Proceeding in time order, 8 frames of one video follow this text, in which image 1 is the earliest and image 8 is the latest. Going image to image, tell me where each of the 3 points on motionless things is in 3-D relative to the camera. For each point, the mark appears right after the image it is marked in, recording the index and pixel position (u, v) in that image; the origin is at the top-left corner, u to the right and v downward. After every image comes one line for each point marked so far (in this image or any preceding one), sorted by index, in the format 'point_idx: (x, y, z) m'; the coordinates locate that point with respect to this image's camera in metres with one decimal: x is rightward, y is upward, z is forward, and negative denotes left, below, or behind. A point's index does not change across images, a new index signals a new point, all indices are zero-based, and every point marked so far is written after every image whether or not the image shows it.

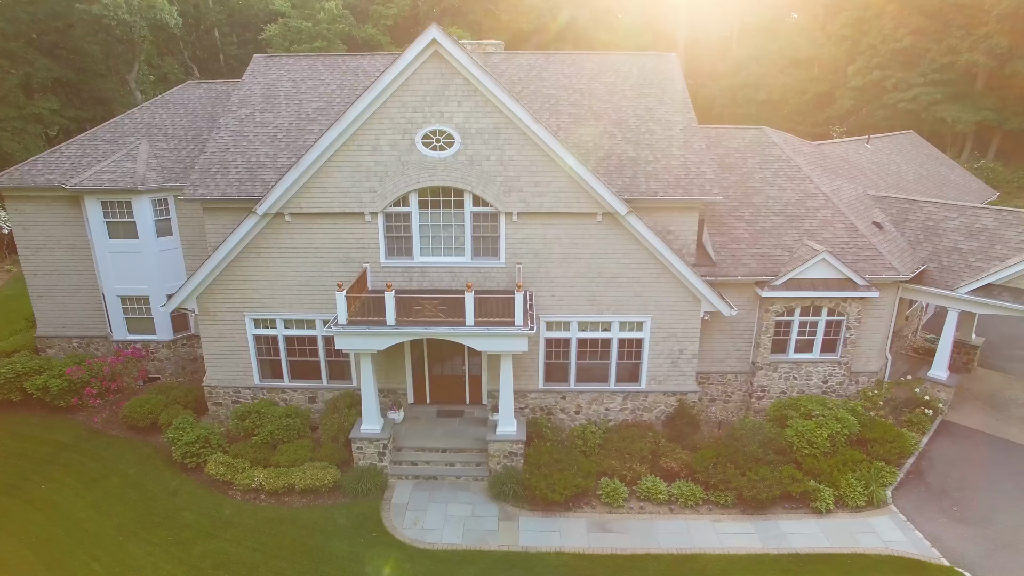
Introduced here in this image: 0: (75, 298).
0: (-12.8, -0.3, +16.9) m
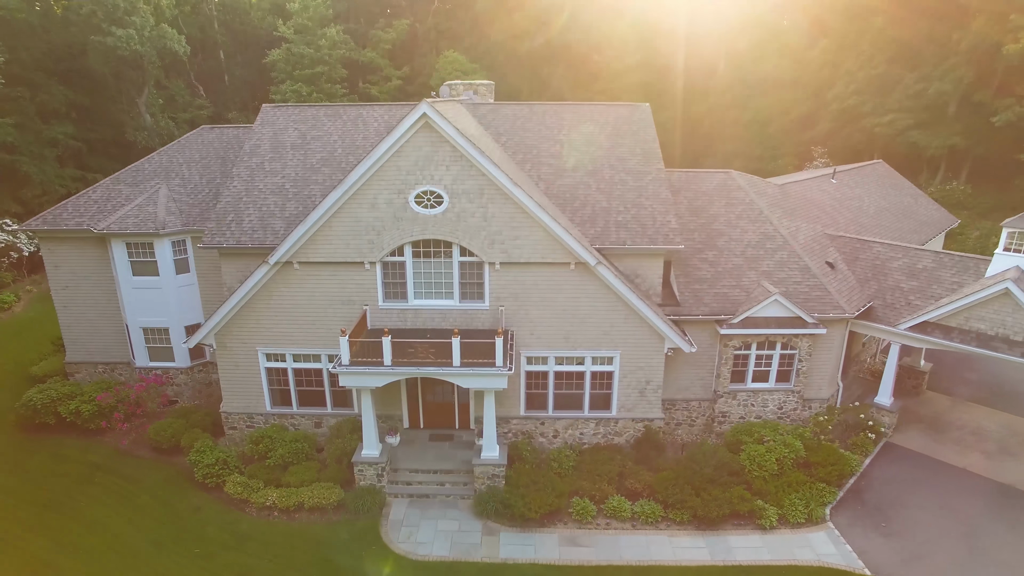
0: (-13.2, -1.3, +18.5) m
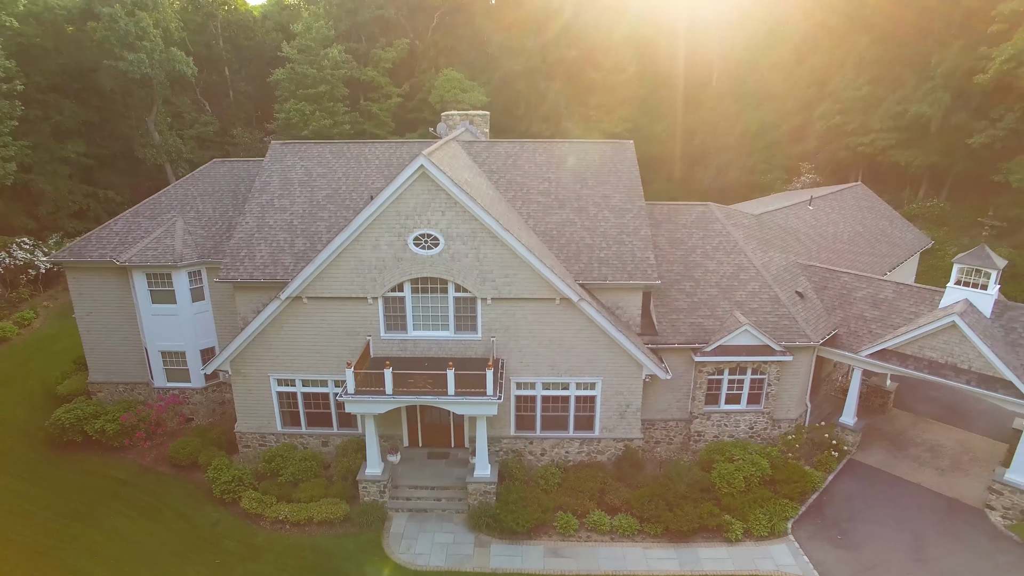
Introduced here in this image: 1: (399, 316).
0: (-13.5, -2.2, +19.9) m
1: (-3.1, -0.8, +16.0) m
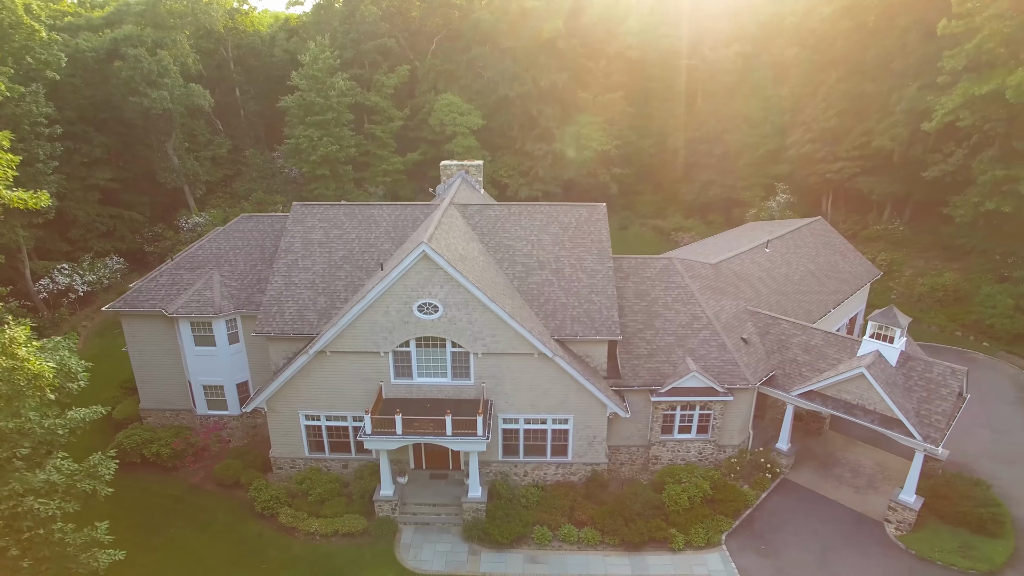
0: (-13.9, -3.9, +23.3) m
1: (-3.6, -2.6, +19.4) m
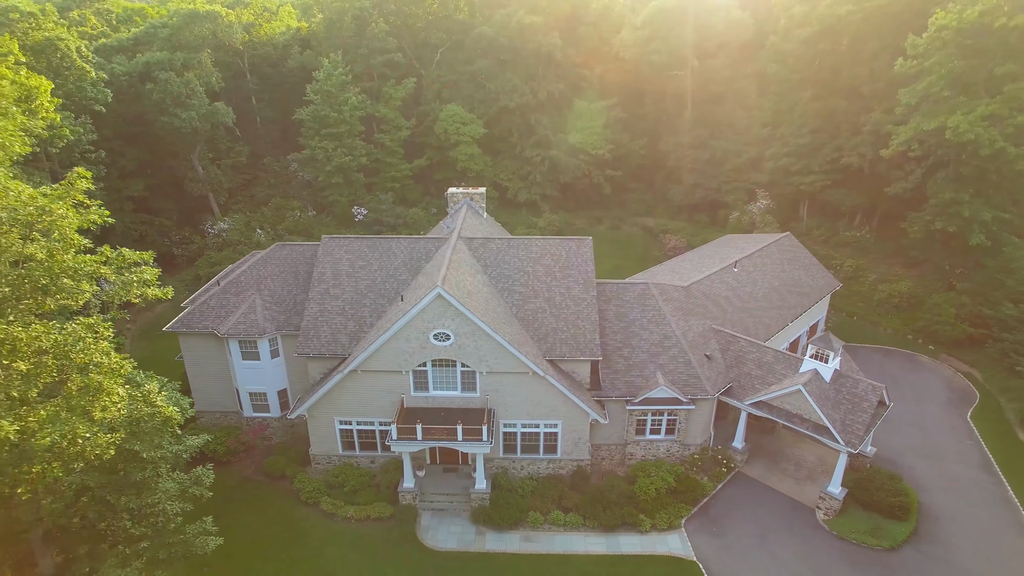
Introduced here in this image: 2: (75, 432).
0: (-14.0, -4.8, +27.5) m
1: (-3.6, -3.8, +23.5) m
2: (-9.0, -3.0, +12.0) m
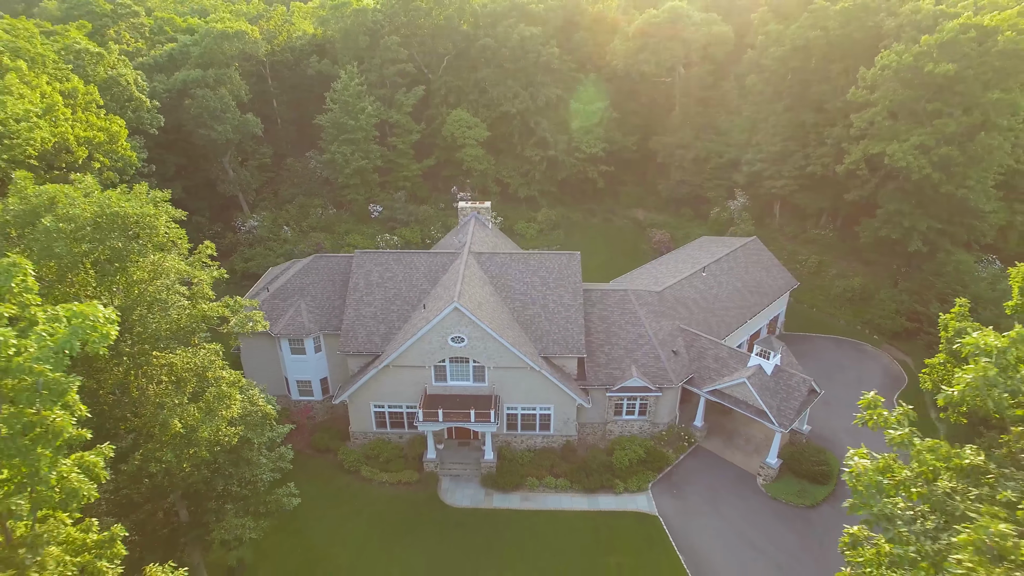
0: (-13.9, -5.2, +33.1) m
1: (-3.5, -4.3, +29.1) m
2: (-8.9, -4.3, +17.6) m
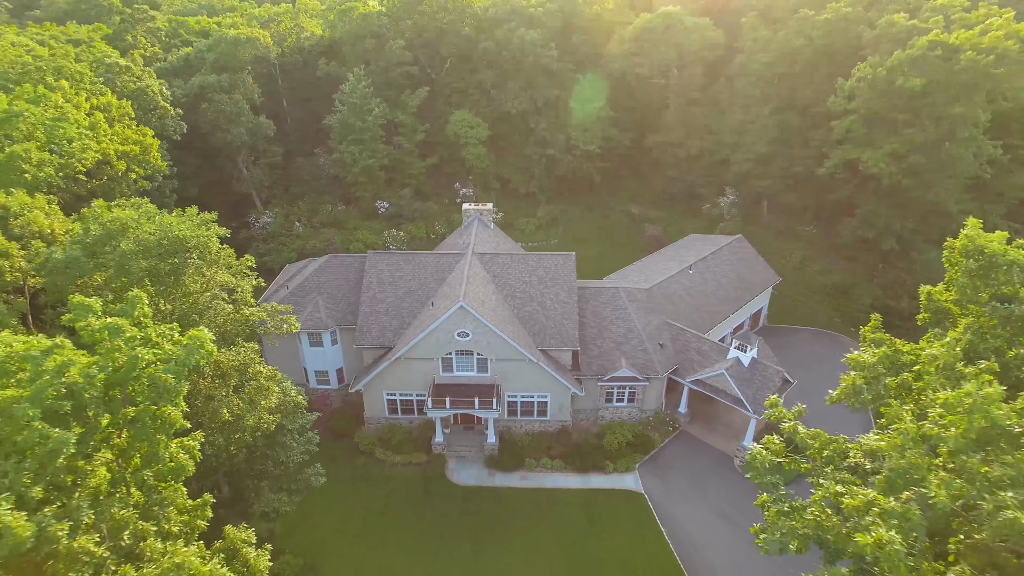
0: (-13.8, -5.0, +36.1) m
1: (-3.5, -4.3, +32.0) m
2: (-8.9, -4.5, +20.5) m
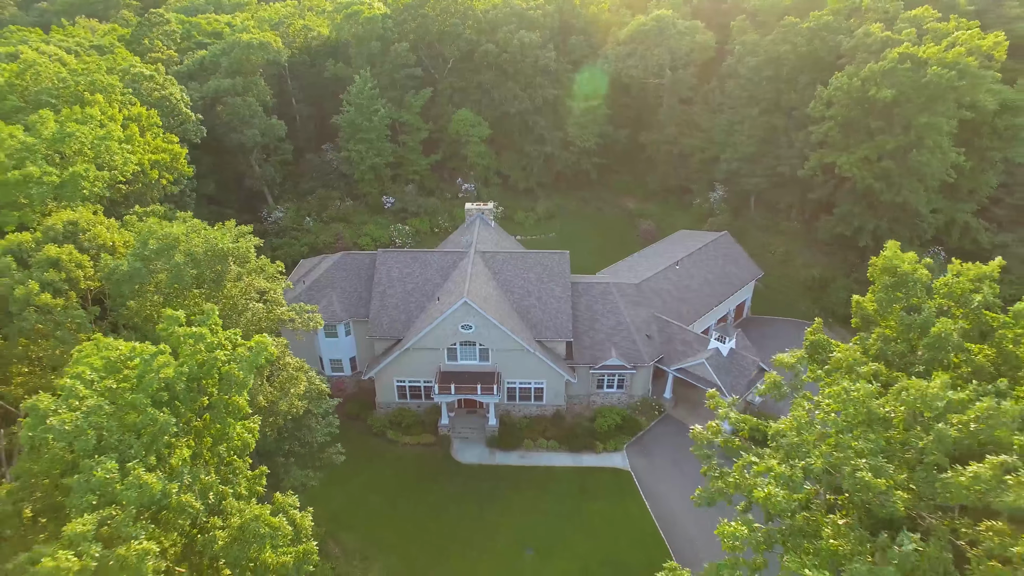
0: (-13.9, -4.7, +39.1) m
1: (-3.6, -4.1, +35.0) m
2: (-9.0, -4.6, +23.6) m
